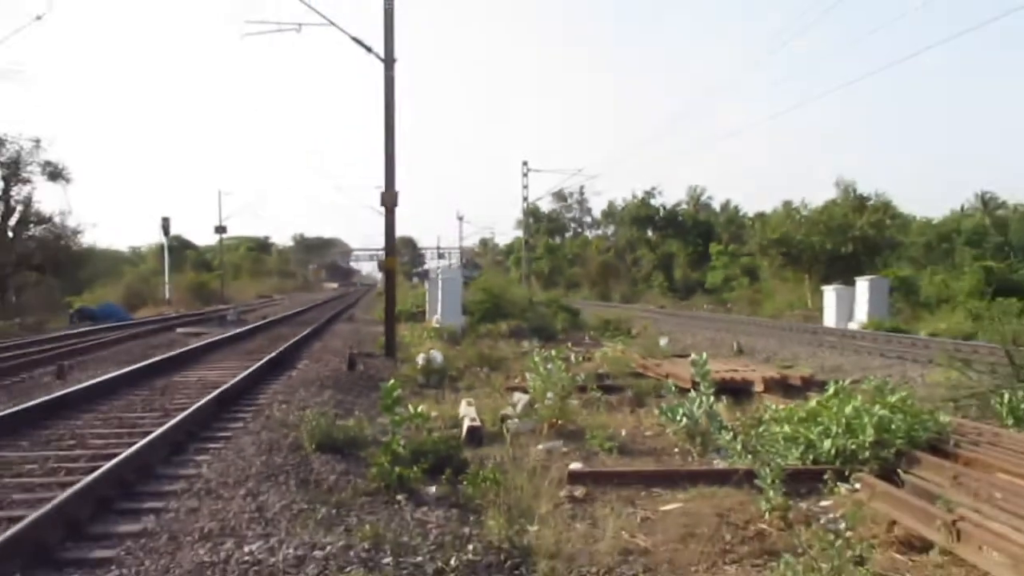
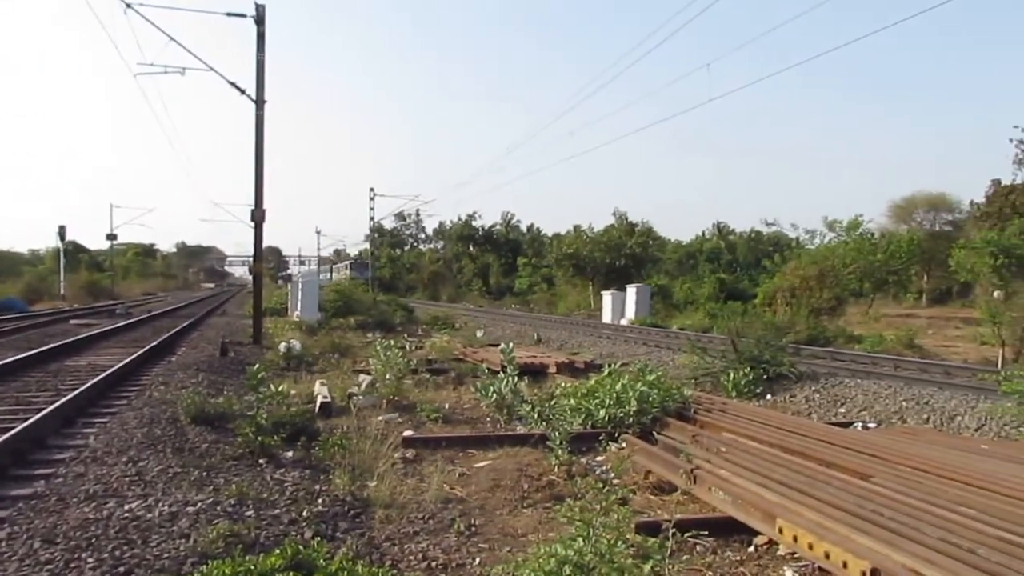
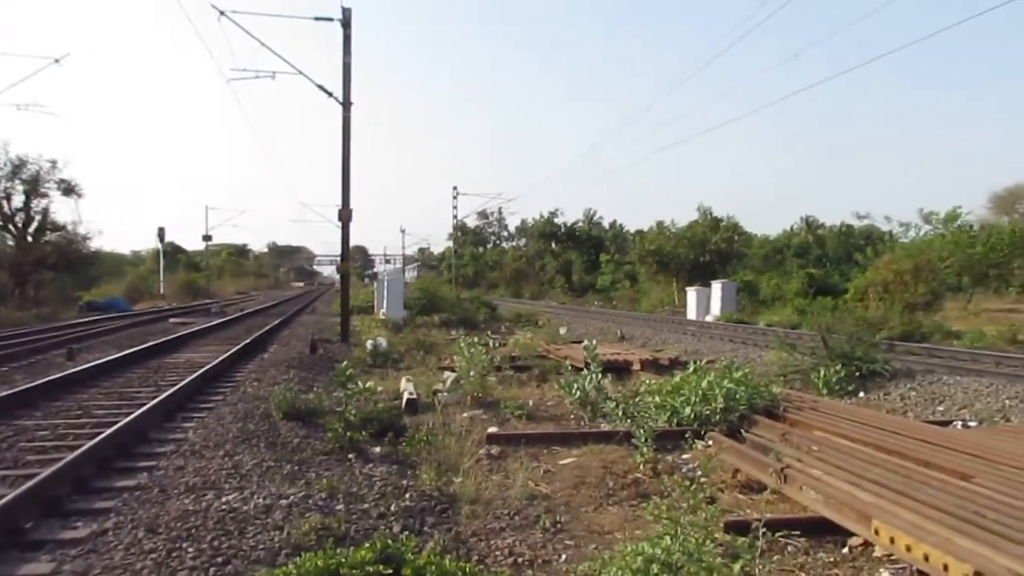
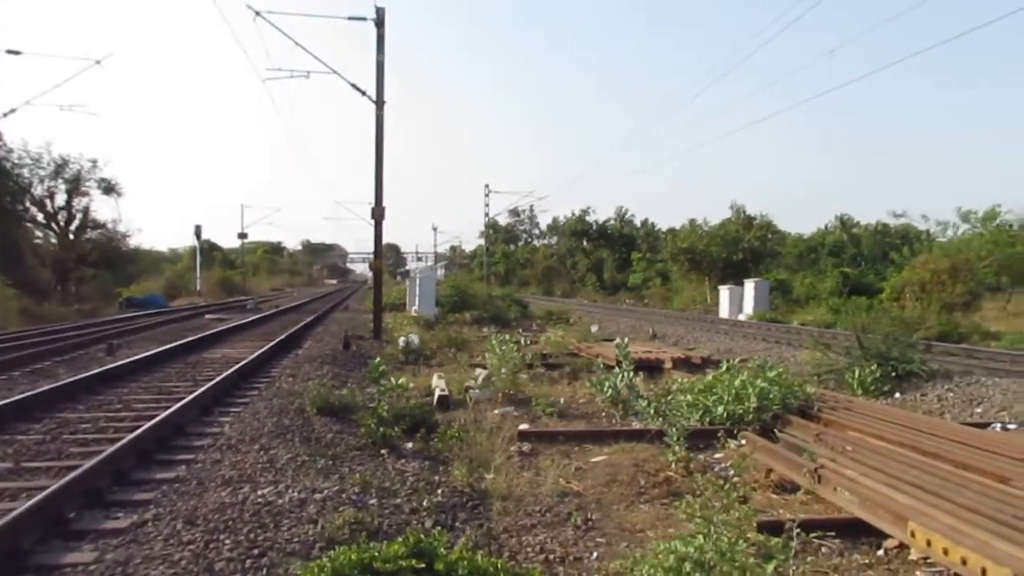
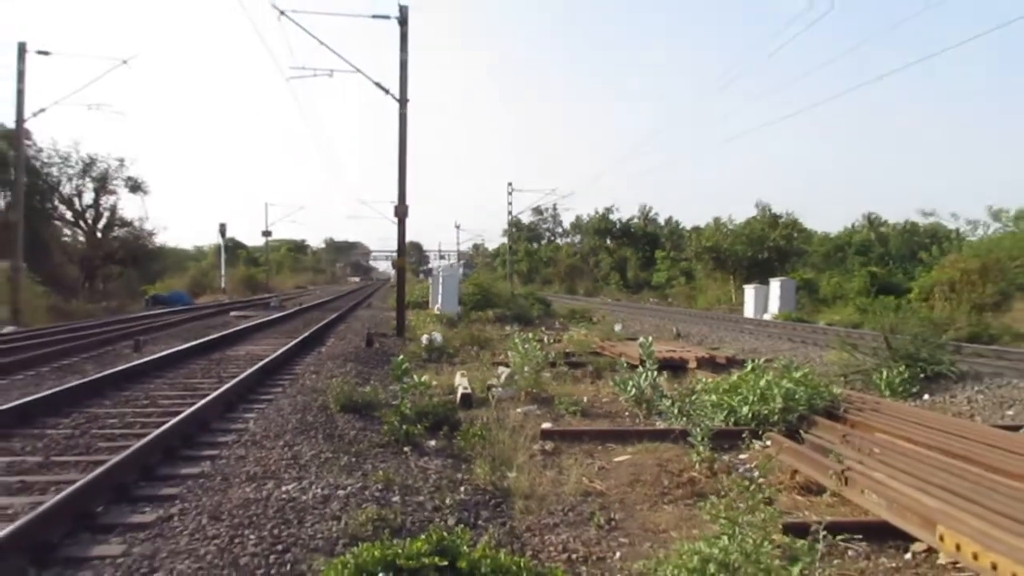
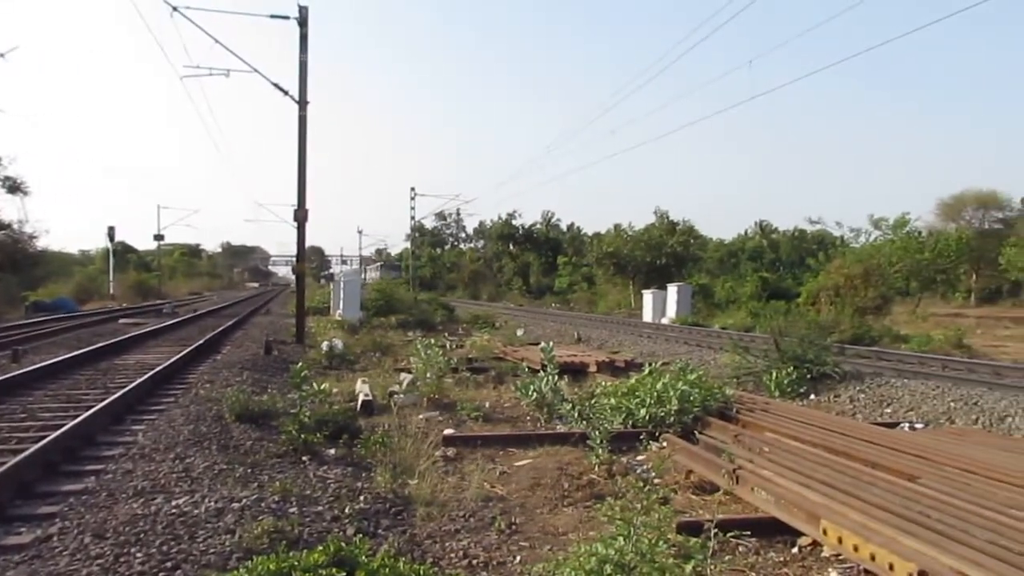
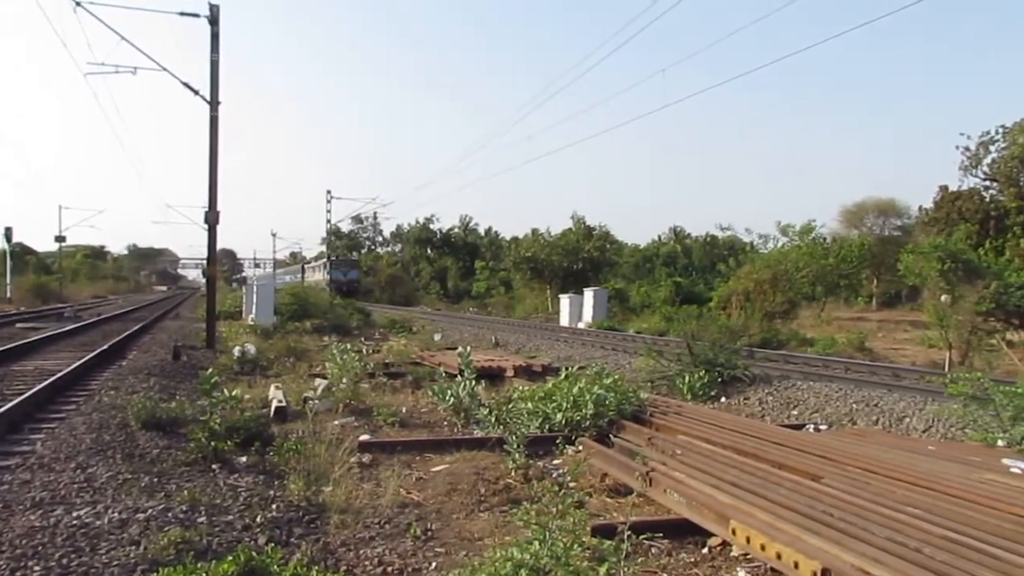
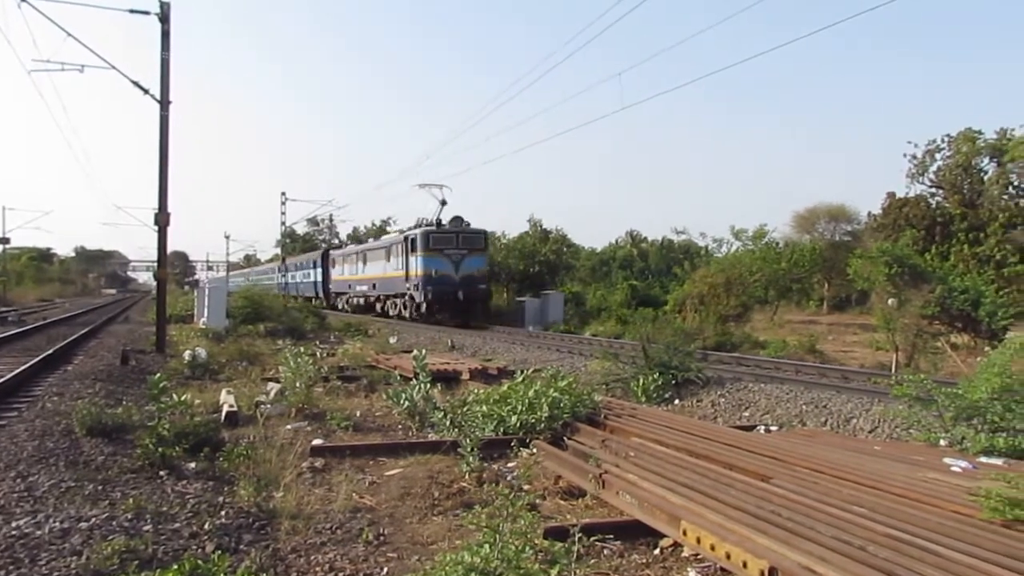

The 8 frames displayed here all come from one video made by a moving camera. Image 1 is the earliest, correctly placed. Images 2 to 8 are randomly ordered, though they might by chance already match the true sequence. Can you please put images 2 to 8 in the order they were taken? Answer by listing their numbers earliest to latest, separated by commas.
5, 4, 3, 6, 2, 7, 8
